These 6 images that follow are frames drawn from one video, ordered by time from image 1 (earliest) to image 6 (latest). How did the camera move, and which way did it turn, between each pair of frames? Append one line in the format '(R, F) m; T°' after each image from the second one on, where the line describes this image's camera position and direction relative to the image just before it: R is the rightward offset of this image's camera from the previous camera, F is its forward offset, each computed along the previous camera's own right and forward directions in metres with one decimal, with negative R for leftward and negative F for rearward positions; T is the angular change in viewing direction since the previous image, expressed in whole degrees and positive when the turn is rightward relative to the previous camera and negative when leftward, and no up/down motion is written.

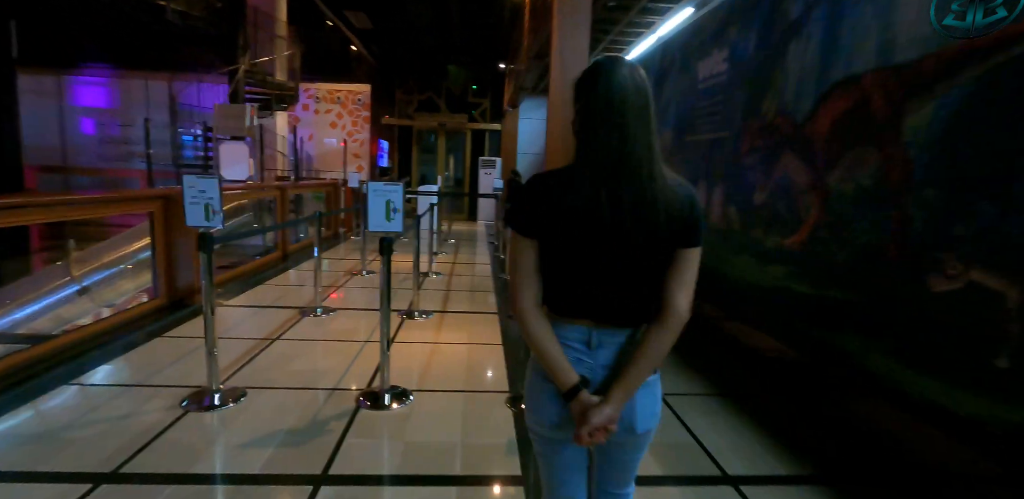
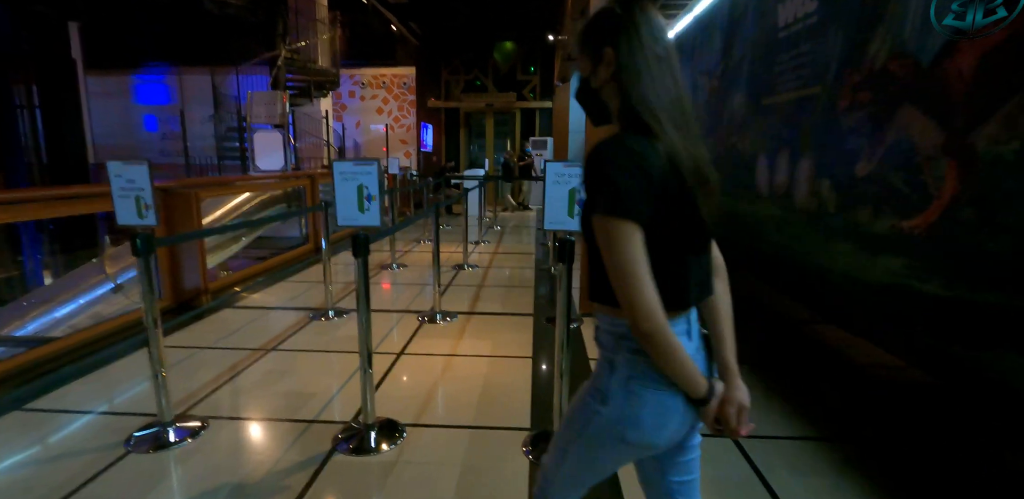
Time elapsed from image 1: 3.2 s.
(+0.2, +0.5) m; -7°
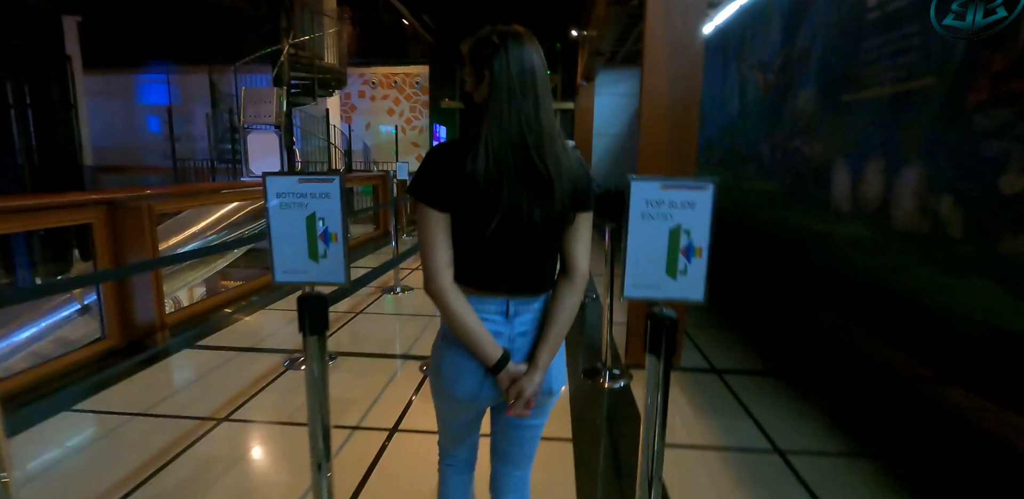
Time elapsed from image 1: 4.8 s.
(-0.1, +0.6) m; -2°
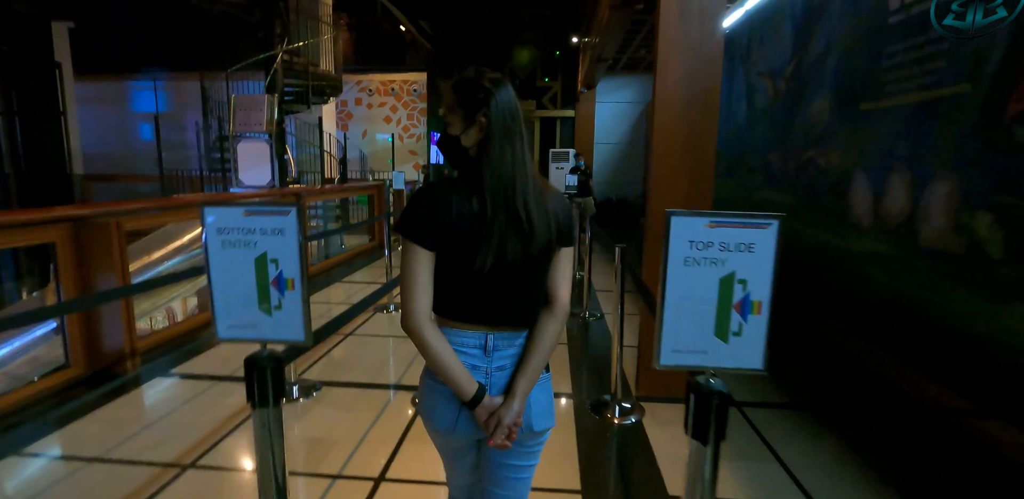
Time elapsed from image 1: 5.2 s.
(0.0, +0.2) m; 0°
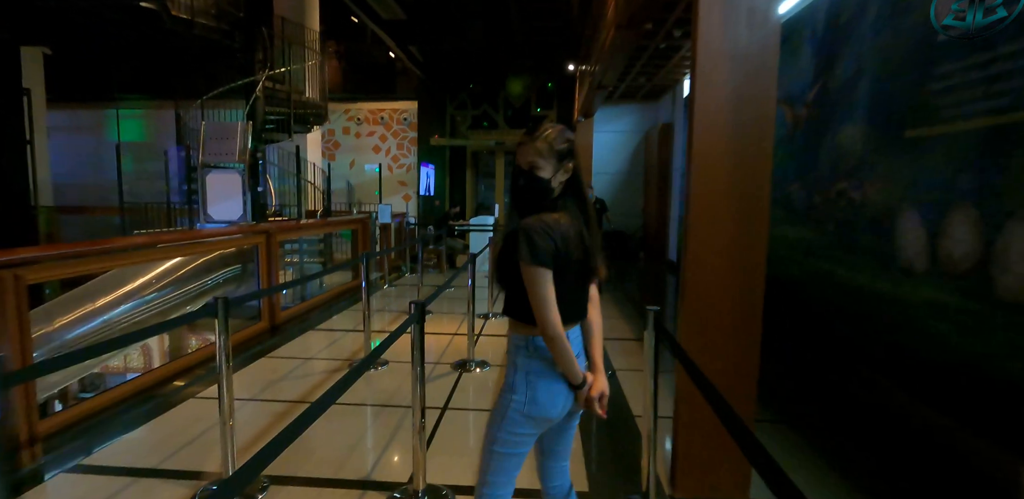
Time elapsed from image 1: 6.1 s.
(0.0, +0.4) m; +1°
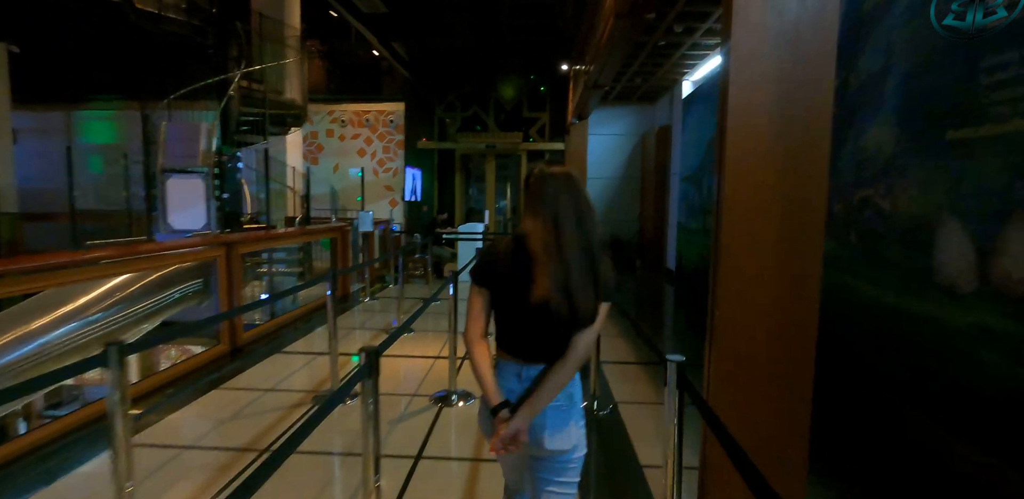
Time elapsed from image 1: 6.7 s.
(0.0, +0.3) m; +1°
